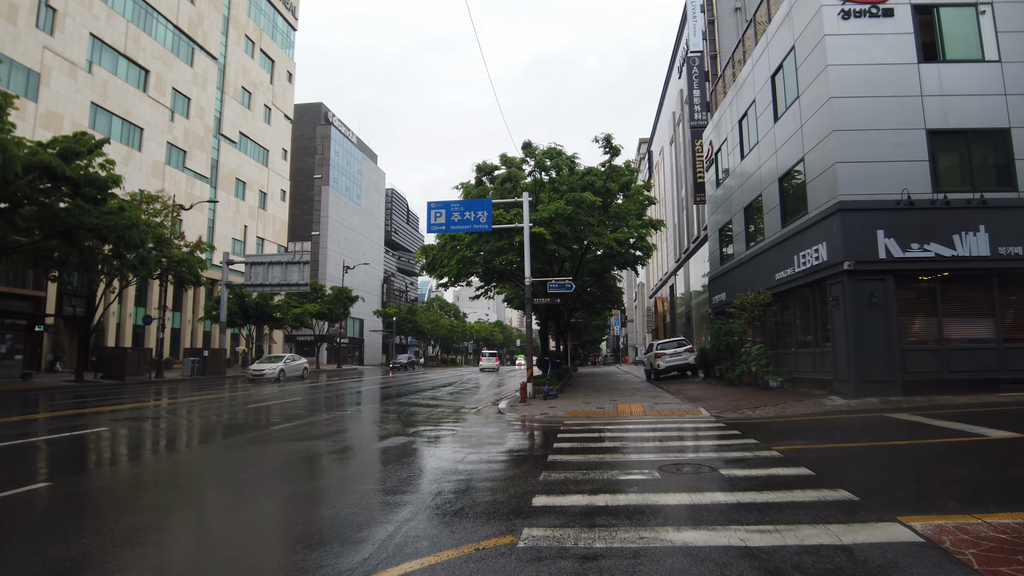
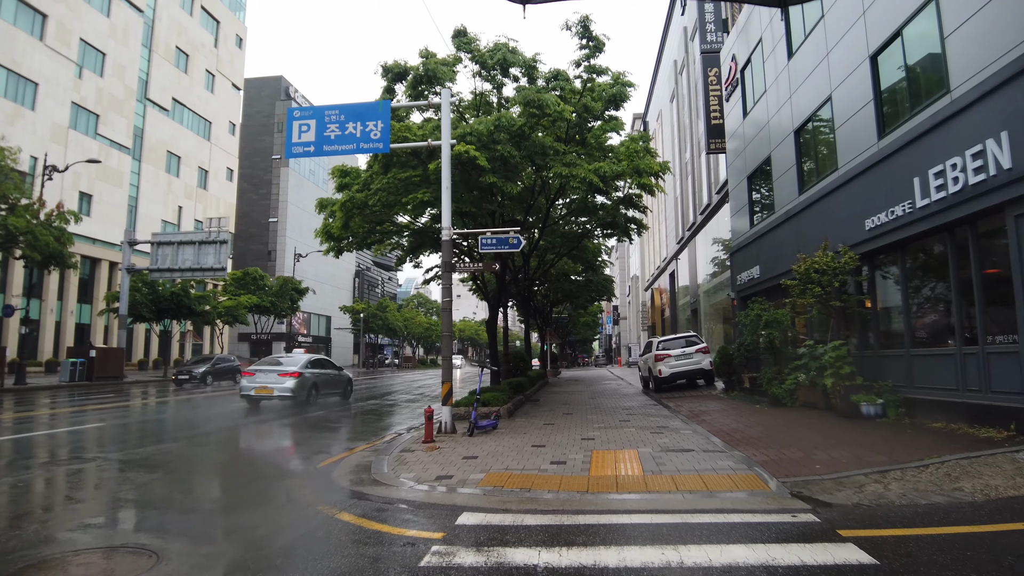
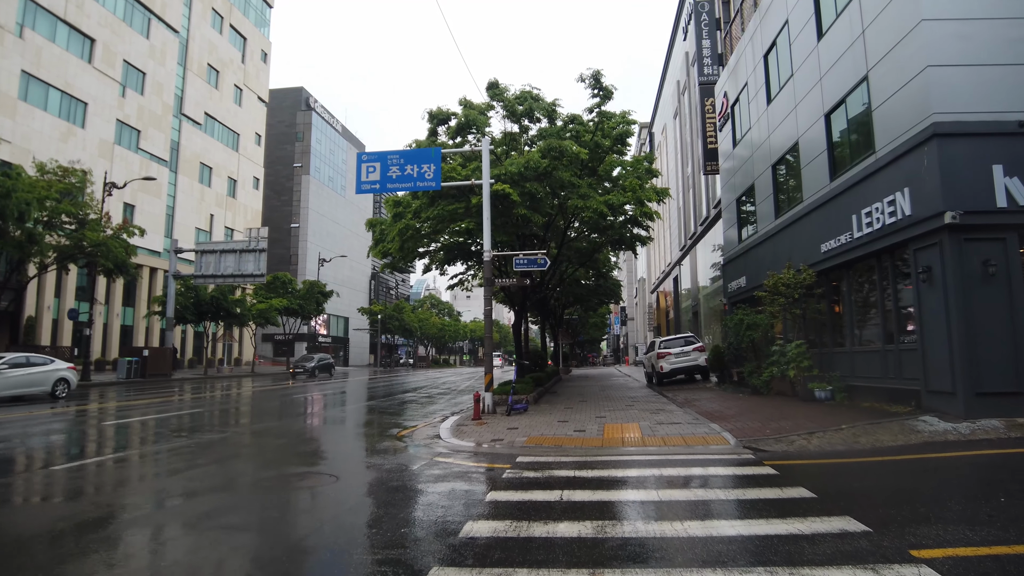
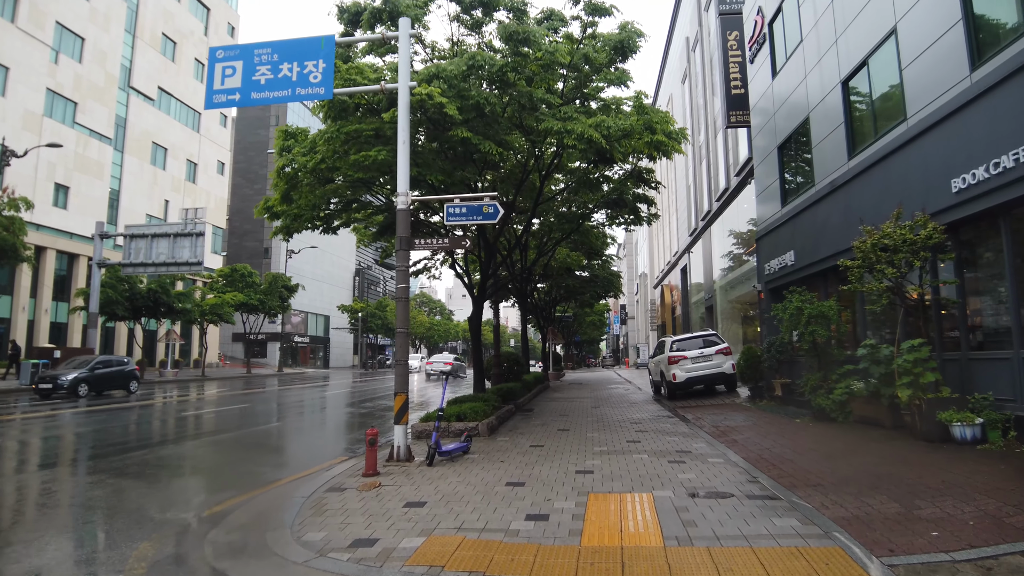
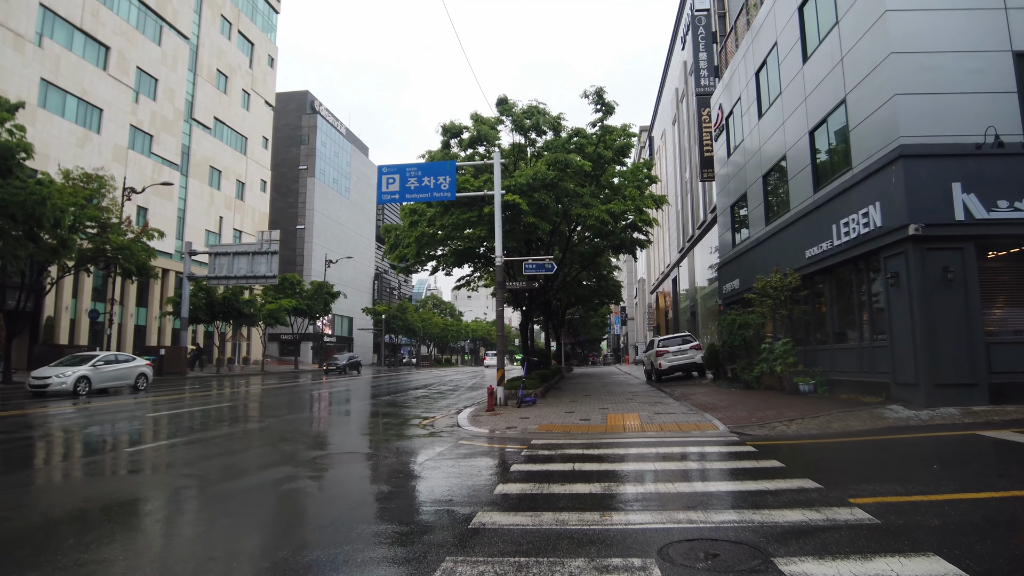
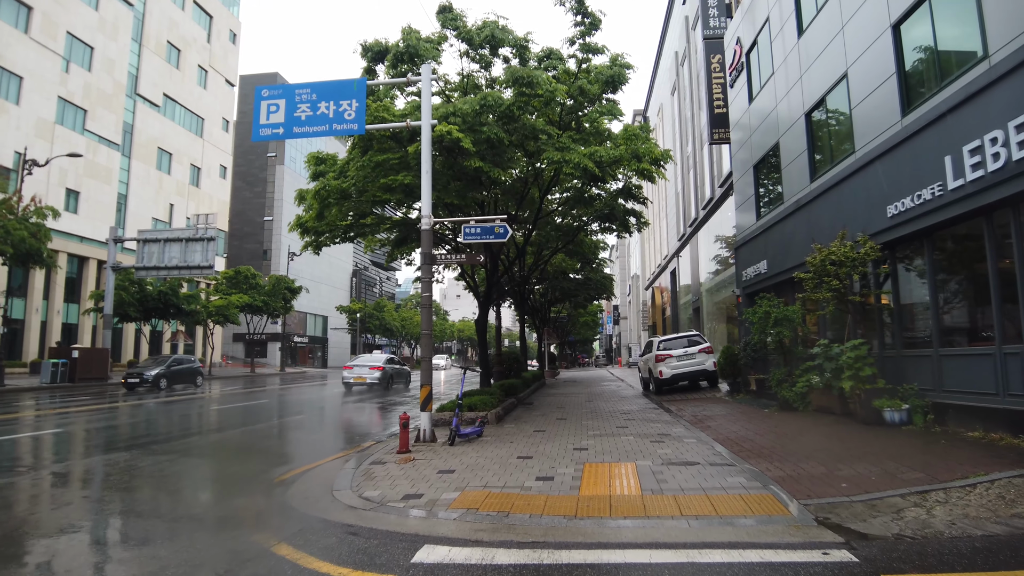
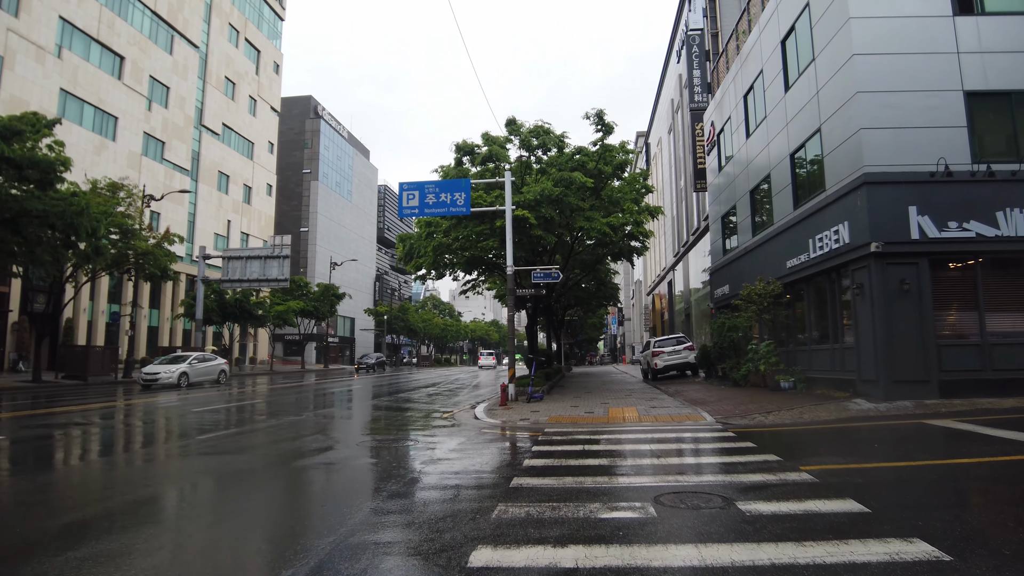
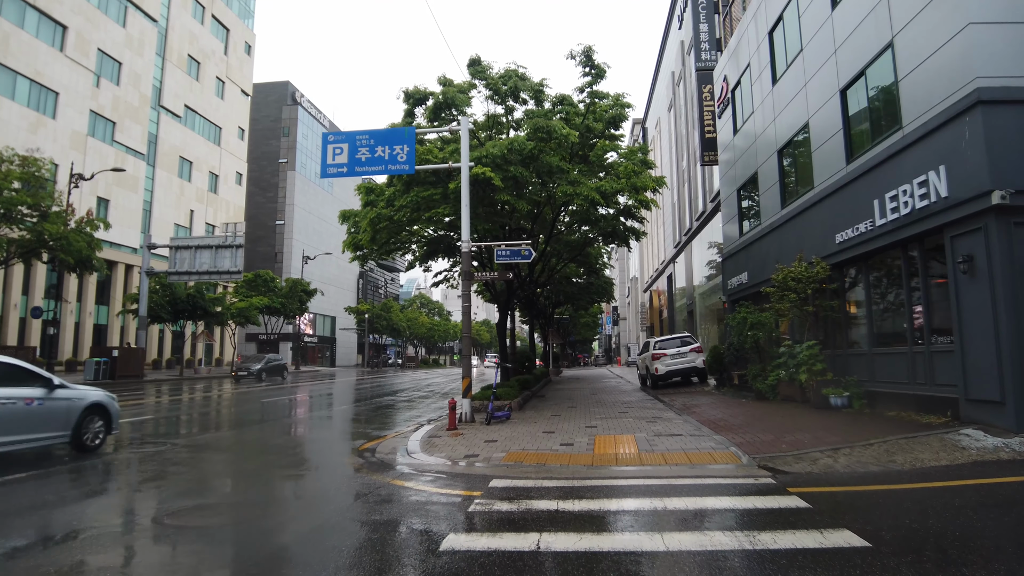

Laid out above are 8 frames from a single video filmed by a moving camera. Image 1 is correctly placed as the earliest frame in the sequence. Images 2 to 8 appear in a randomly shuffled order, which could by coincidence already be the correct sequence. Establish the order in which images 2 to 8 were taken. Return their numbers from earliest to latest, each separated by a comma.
7, 5, 3, 8, 2, 6, 4
